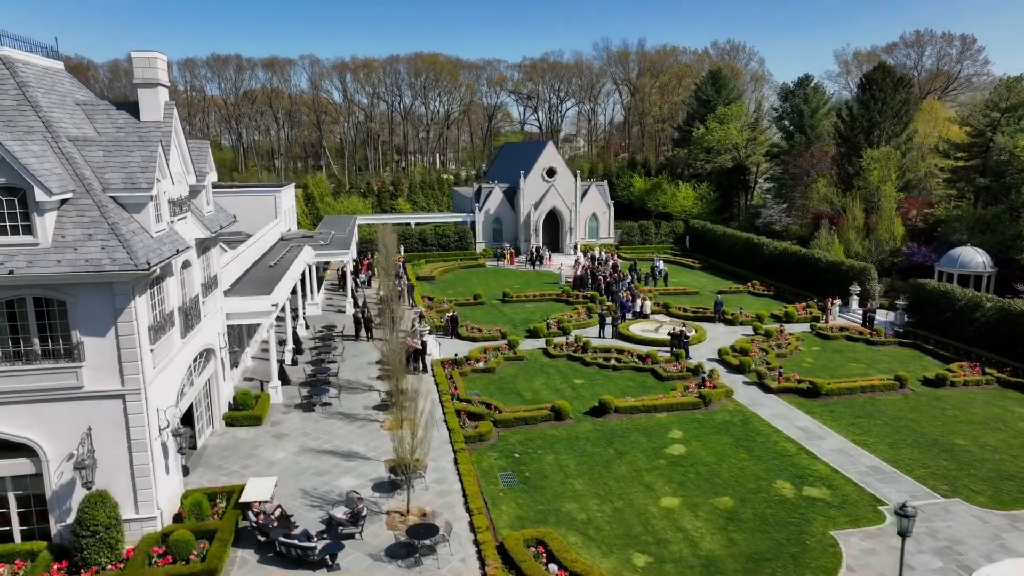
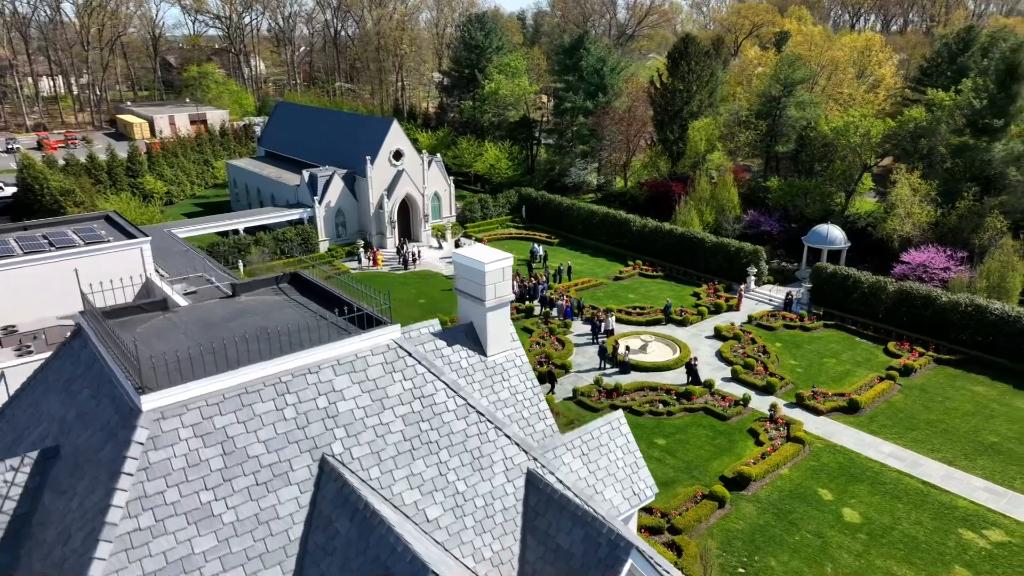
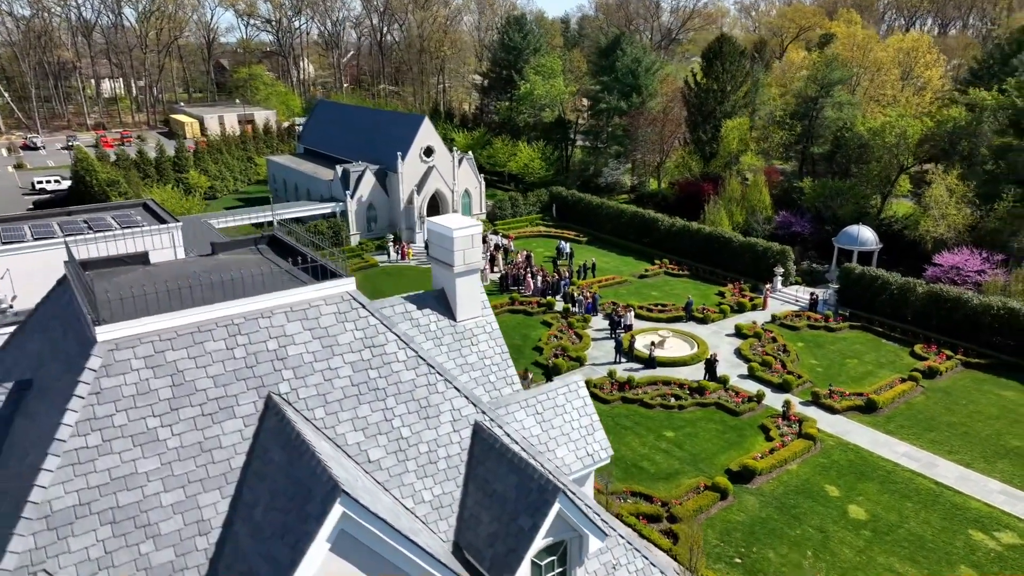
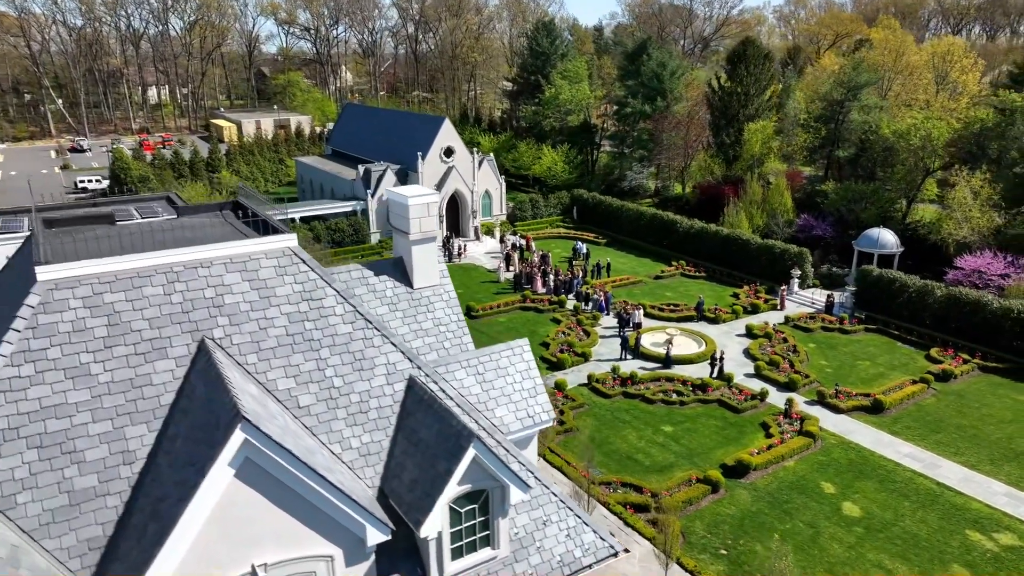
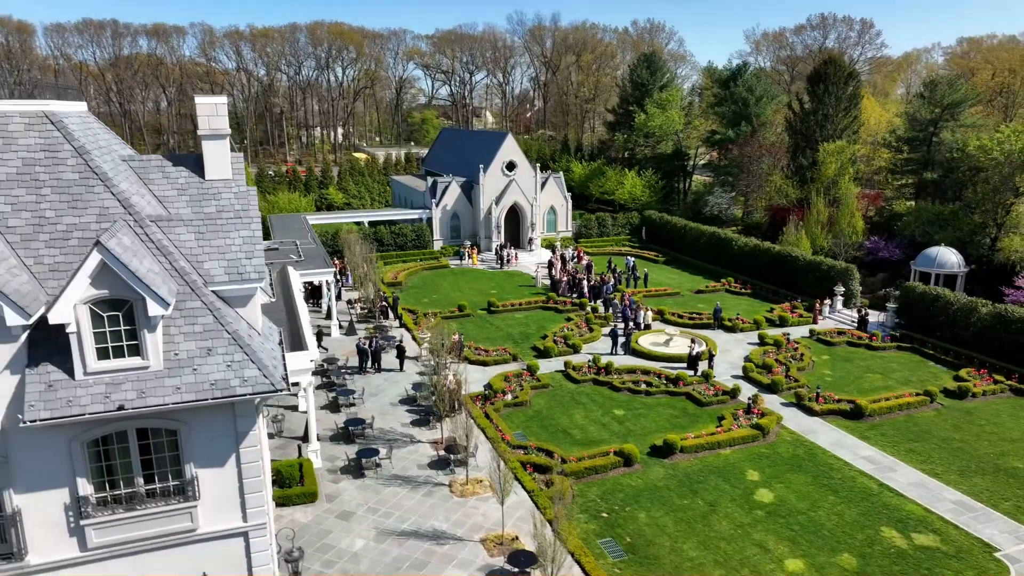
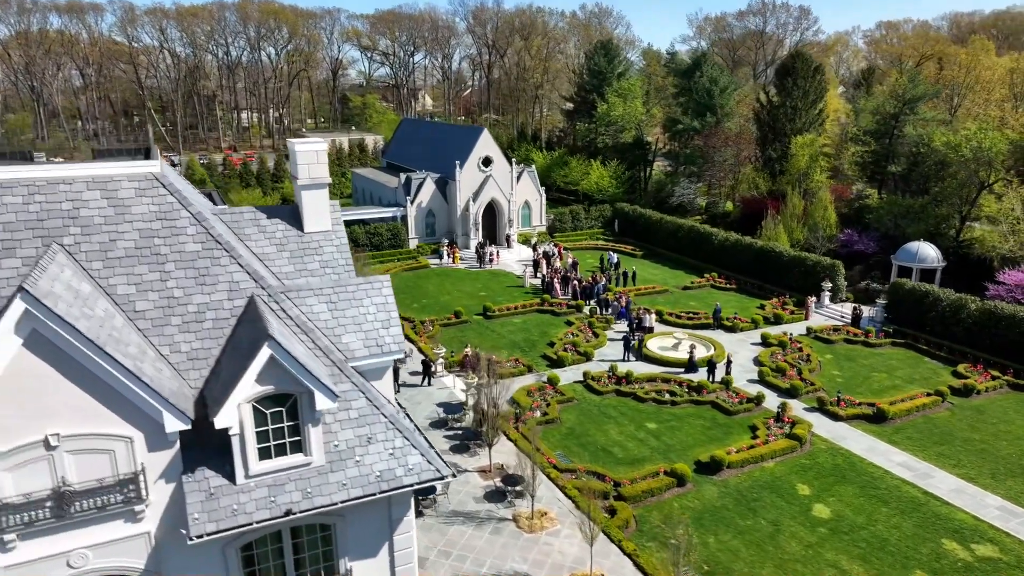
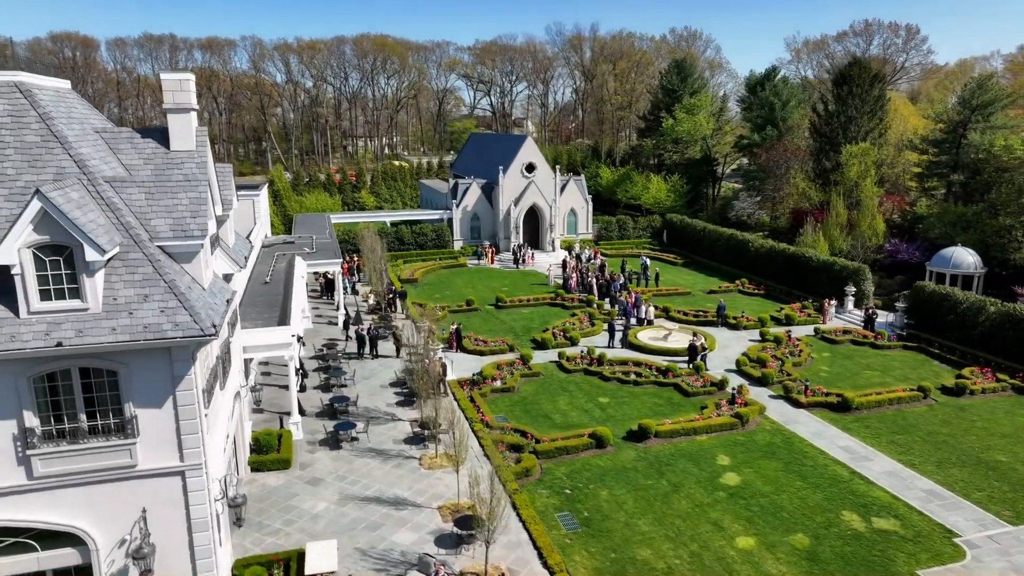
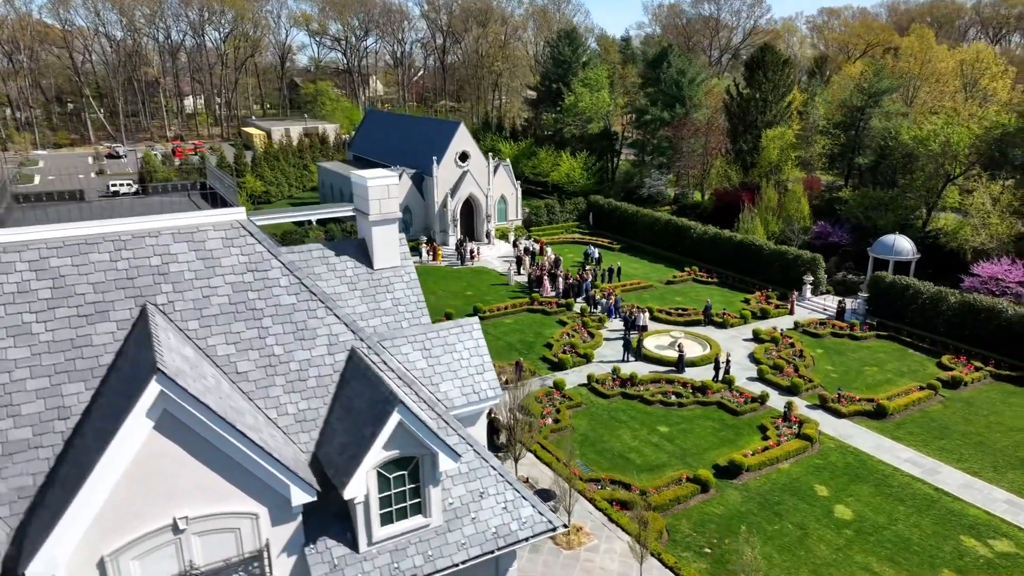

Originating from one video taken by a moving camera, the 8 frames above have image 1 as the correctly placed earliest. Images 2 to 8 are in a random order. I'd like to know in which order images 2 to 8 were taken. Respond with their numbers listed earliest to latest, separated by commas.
7, 5, 6, 8, 4, 3, 2
